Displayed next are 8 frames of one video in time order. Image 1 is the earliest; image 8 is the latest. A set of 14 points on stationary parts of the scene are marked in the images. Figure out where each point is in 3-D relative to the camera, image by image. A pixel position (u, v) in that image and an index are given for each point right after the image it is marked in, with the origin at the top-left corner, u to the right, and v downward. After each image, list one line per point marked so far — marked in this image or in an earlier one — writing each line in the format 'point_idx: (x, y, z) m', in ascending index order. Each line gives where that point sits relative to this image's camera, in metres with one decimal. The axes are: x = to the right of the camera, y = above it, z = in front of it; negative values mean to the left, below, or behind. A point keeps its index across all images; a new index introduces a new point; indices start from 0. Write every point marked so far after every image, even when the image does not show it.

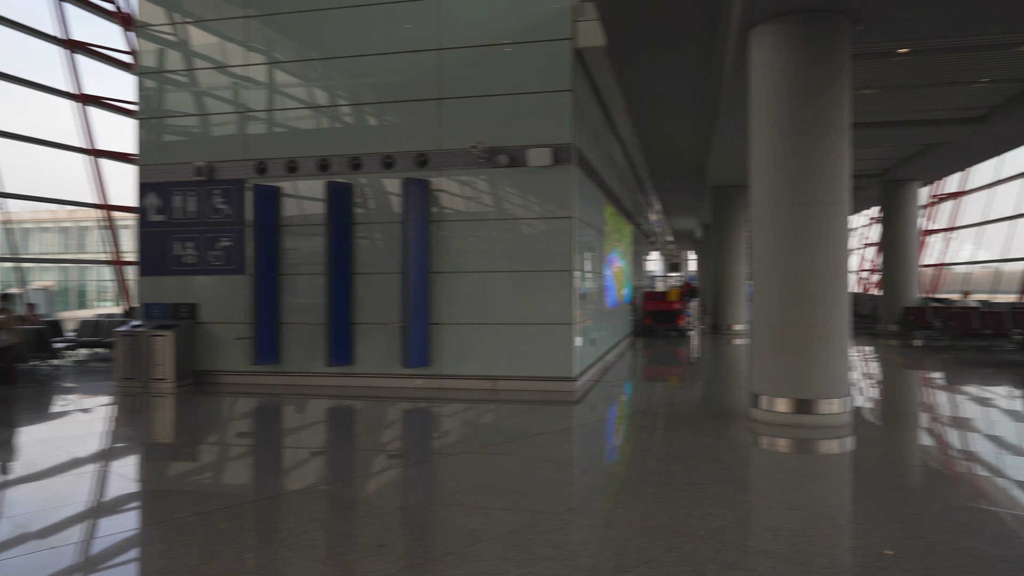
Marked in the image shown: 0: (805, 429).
0: (+2.6, -1.3, +6.8) m
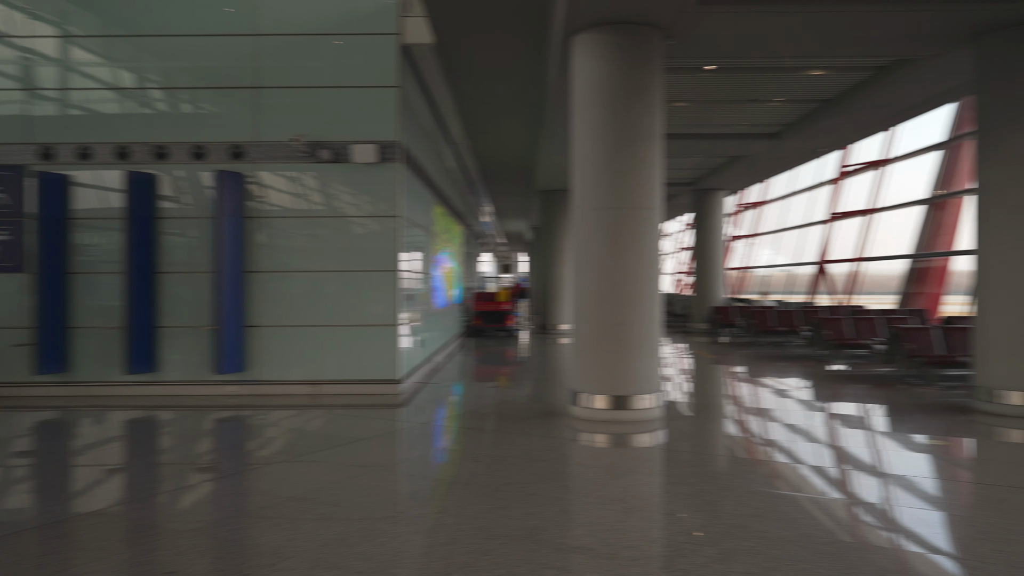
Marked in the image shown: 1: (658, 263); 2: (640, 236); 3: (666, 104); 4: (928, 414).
0: (+1.0, -1.3, +7.1) m
1: (+1.4, +0.2, +7.4) m
2: (+1.2, +0.5, +7.2) m
3: (+2.1, +2.5, +10.5) m
4: (+4.5, -1.4, +8.3) m
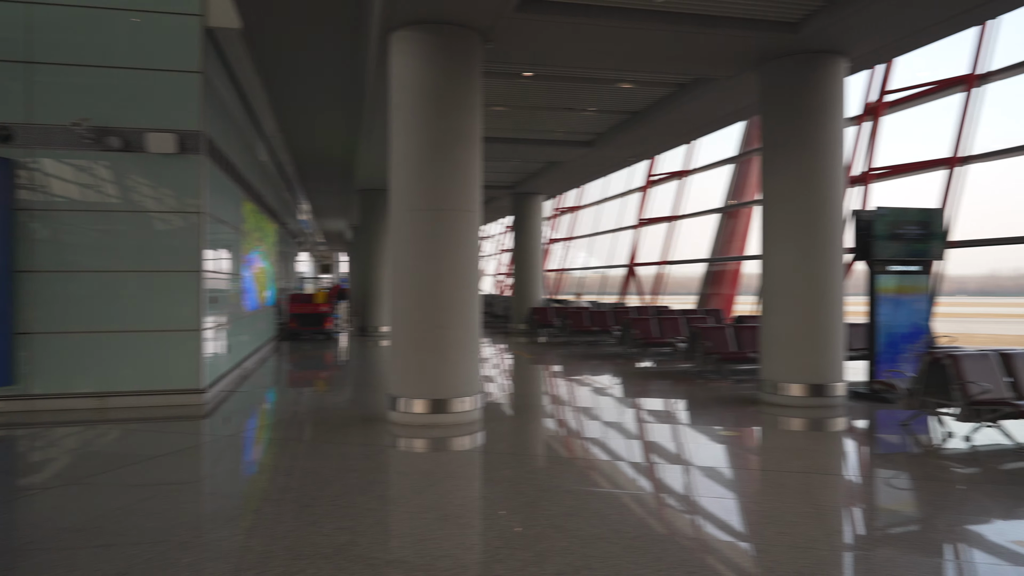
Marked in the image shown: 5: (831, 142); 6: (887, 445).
0: (-0.7, -1.3, +7.0) m
1: (-0.3, +0.2, +7.4) m
2: (-0.5, +0.5, +7.2) m
3: (-0.4, +2.5, +10.6) m
4: (+2.5, -1.4, +9.0) m
5: (+3.4, +1.5, +8.1) m
6: (+3.4, -1.4, +6.9) m
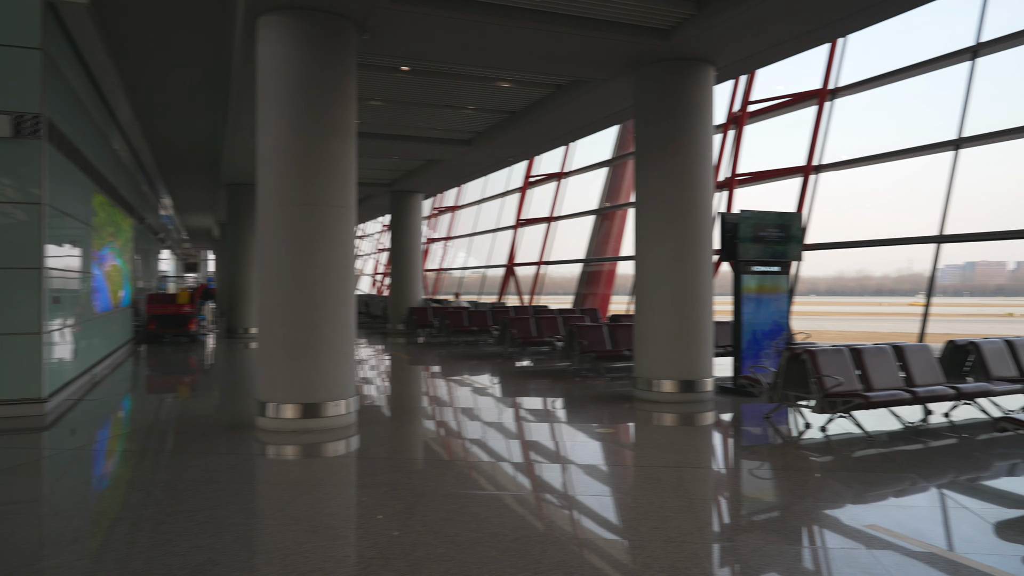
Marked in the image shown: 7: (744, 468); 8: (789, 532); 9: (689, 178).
0: (-1.8, -1.3, +6.7) m
1: (-1.5, +0.2, +7.2) m
2: (-1.6, +0.5, +6.9) m
3: (-2.0, +2.5, +10.3) m
4: (+1.0, -1.4, +9.2) m
5: (+2.1, +1.6, +8.4) m
6: (+2.3, -1.4, +7.2) m
7: (+1.9, -1.5, +6.3) m
8: (+1.7, -1.5, +4.7) m
9: (+2.0, +1.2, +8.4) m
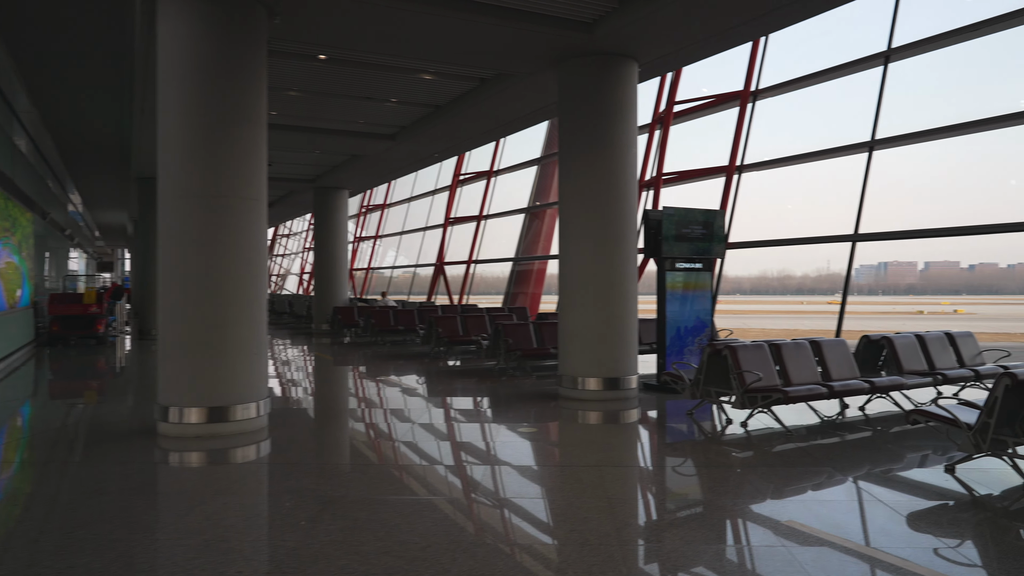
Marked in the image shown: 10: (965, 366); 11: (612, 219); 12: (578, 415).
0: (-2.4, -1.3, +6.3) m
1: (-2.2, +0.3, +6.8) m
2: (-2.3, +0.5, +6.5) m
3: (-3.0, +2.6, +9.8) m
4: (+0.1, -1.4, +9.0) m
5: (+1.2, +1.6, +8.4) m
6: (+1.5, -1.4, +7.2) m
7: (+1.3, -1.5, +6.3) m
8: (+1.2, -1.5, +4.6) m
9: (+1.1, +1.2, +8.3) m
10: (+4.8, -0.8, +8.0) m
11: (+1.1, +0.8, +8.3) m
12: (+0.7, -1.3, +7.9) m
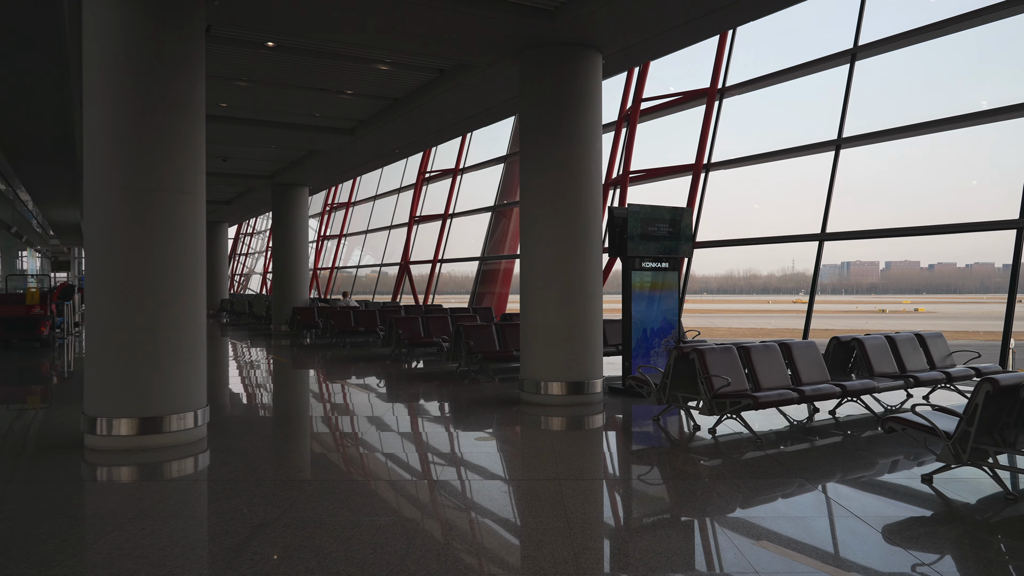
0: (-2.8, -1.3, +5.9) m
1: (-2.6, +0.3, +6.3) m
2: (-2.7, +0.5, +6.1) m
3: (-3.5, +2.6, +9.4) m
4: (-0.3, -1.4, +8.7) m
5: (+0.8, +1.6, +8.0) m
6: (+1.2, -1.4, +6.9) m
7: (+0.9, -1.5, +6.0) m
8: (+0.9, -1.5, +4.3) m
9: (+0.7, +1.2, +8.0) m
10: (+4.4, -0.8, +7.8) m
11: (+0.7, +0.8, +8.0) m
12: (+0.3, -1.3, +7.6) m
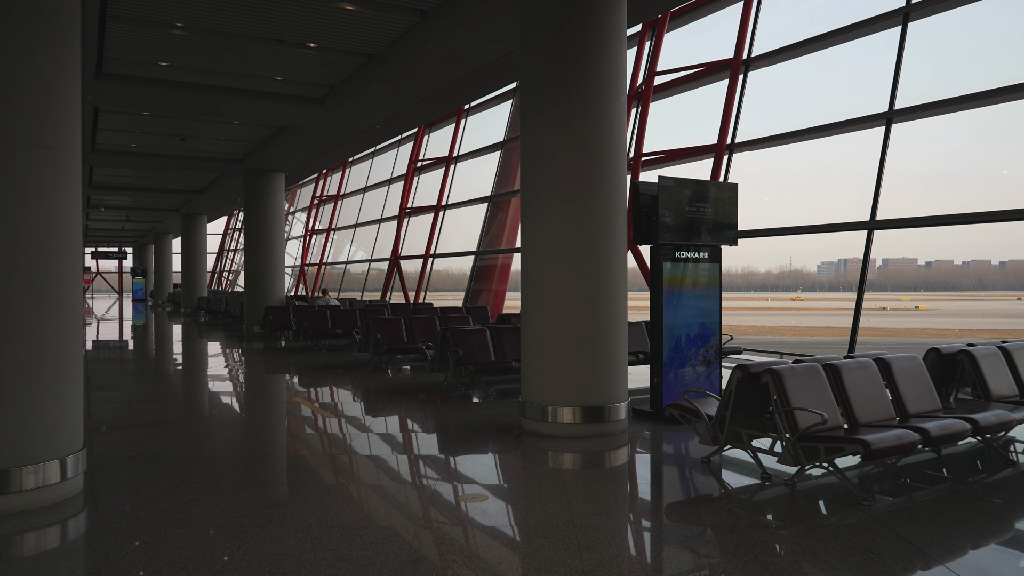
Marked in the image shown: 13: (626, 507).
0: (-2.8, -1.2, +4.1) m
1: (-2.6, +0.3, +4.6) m
2: (-2.7, +0.5, +4.3) m
3: (-3.5, +2.6, +7.6) m
4: (-0.3, -1.3, +6.9) m
5: (+0.8, +1.6, +6.3) m
6: (+1.2, -1.4, +5.1) m
7: (+0.9, -1.4, +4.2) m
8: (+0.9, -1.5, +2.6) m
9: (+0.7, +1.3, +6.2) m
10: (+4.4, -0.8, +6.1) m
11: (+0.7, +0.8, +6.2) m
12: (+0.3, -1.3, +5.8) m
13: (+0.7, -1.4, +4.1) m
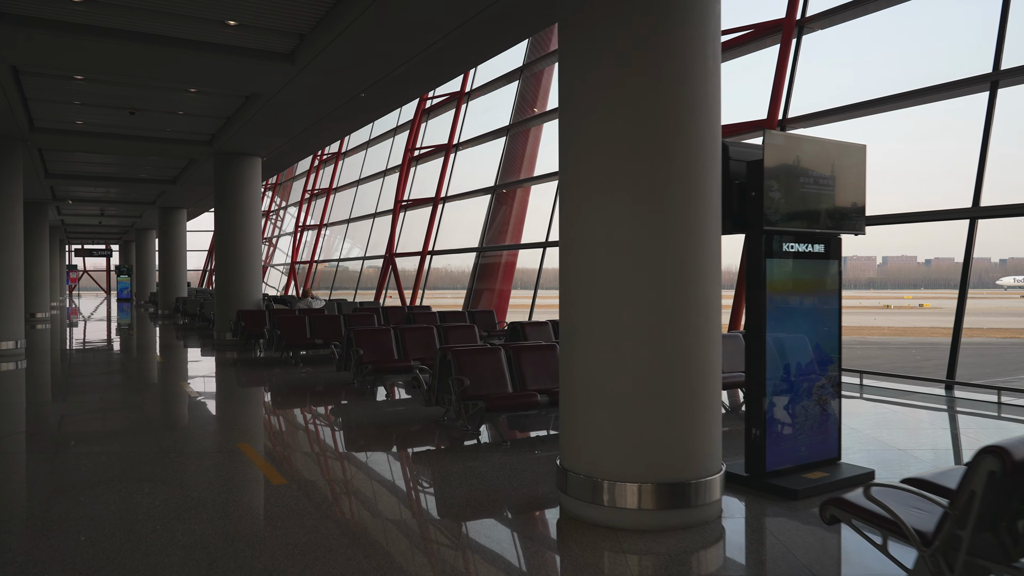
0: (-2.6, -1.3, +2.0) m
1: (-2.4, +0.2, +2.5) m
2: (-2.5, +0.5, +2.2) m
3: (-3.3, +2.5, +5.5) m
4: (-0.1, -1.4, +4.8) m
5: (+1.0, +1.6, +4.2) m
6: (+1.4, -1.4, +3.1) m
7: (+1.1, -1.5, +2.1) m
8: (+1.1, -1.5, +0.5) m
9: (+0.9, +1.2, +4.1) m
10: (+4.5, -0.8, +4.0) m
11: (+0.9, +0.7, +4.1) m
12: (+0.5, -1.3, +3.7) m
13: (+0.9, -1.5, +2.0) m
